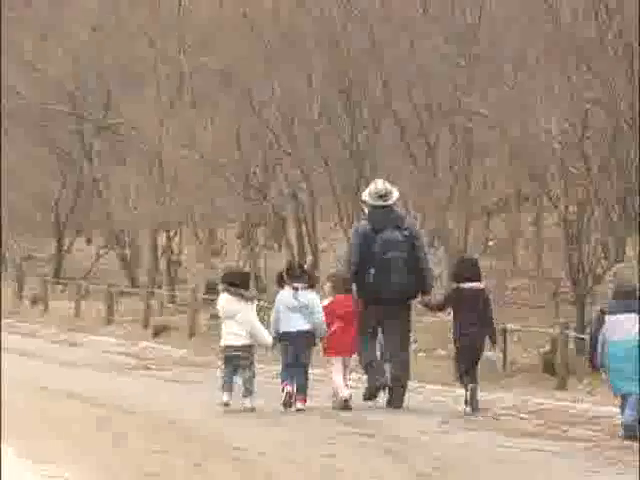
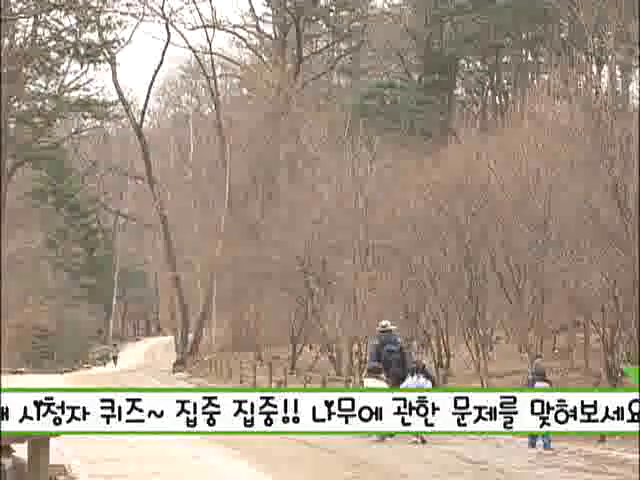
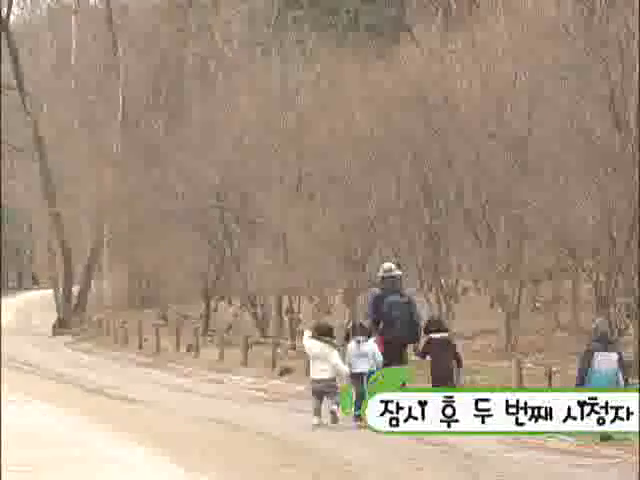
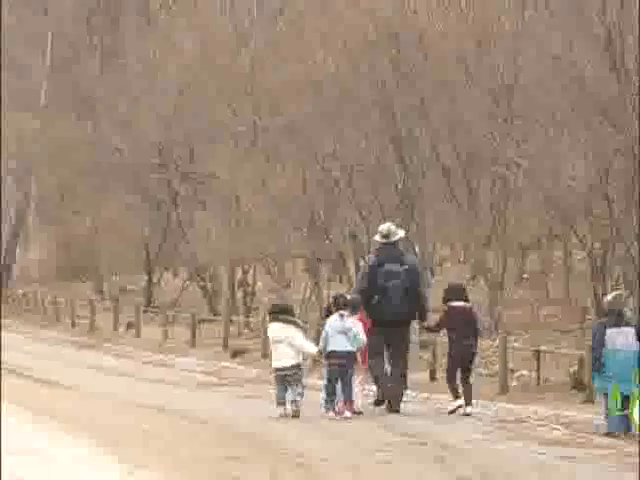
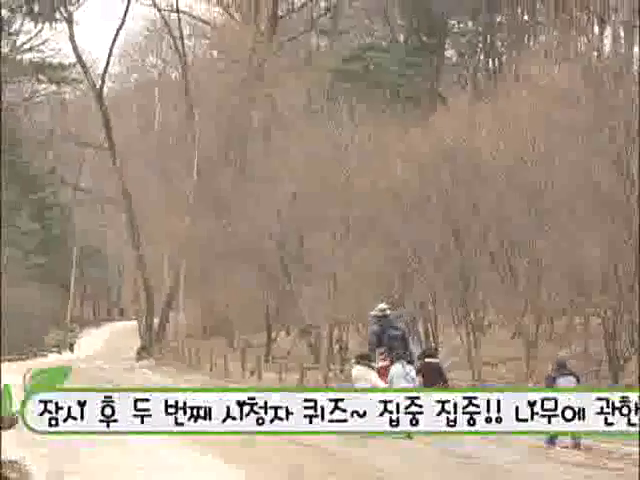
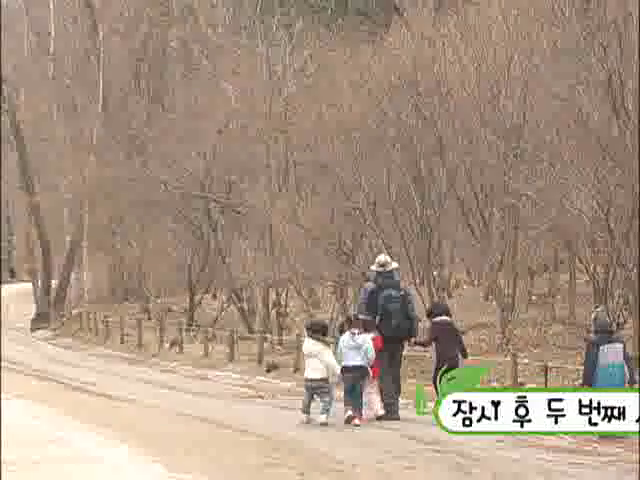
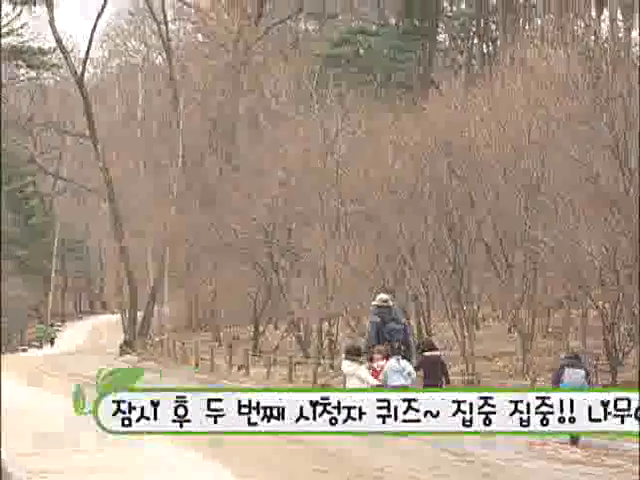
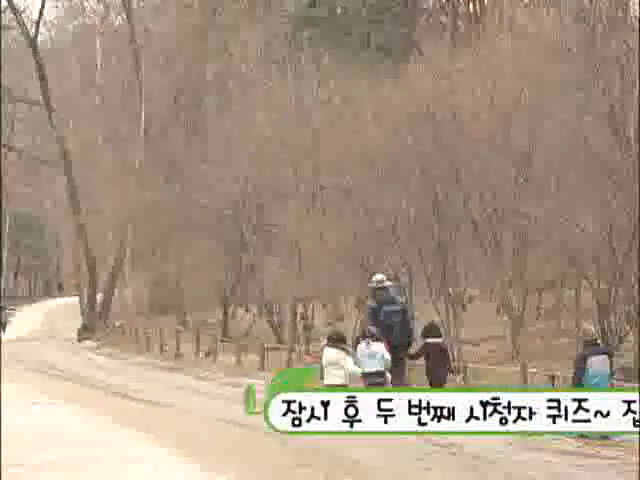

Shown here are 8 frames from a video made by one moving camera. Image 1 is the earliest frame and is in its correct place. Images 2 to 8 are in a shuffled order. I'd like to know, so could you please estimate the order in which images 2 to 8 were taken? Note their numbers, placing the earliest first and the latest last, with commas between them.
4, 6, 3, 8, 7, 5, 2
